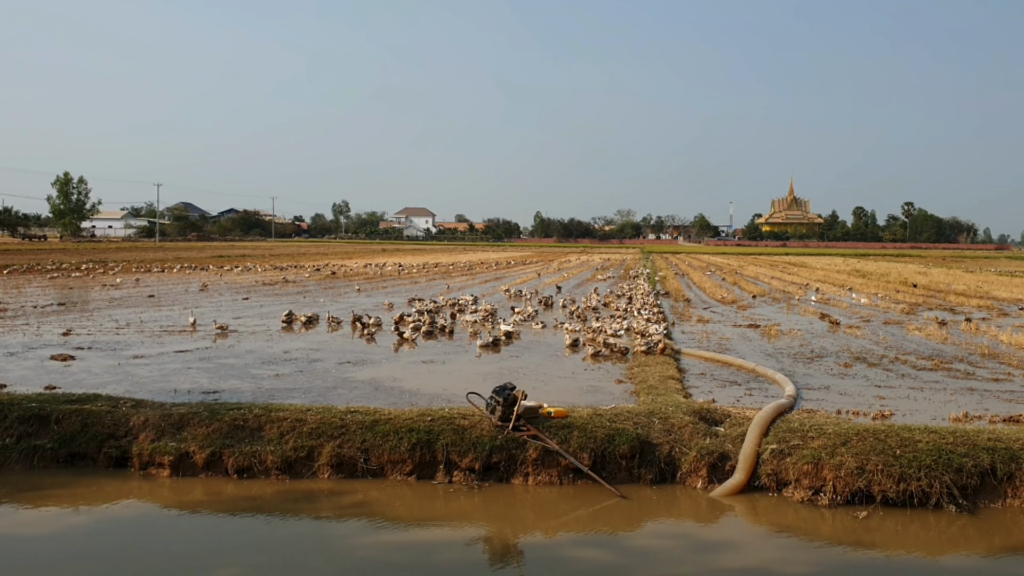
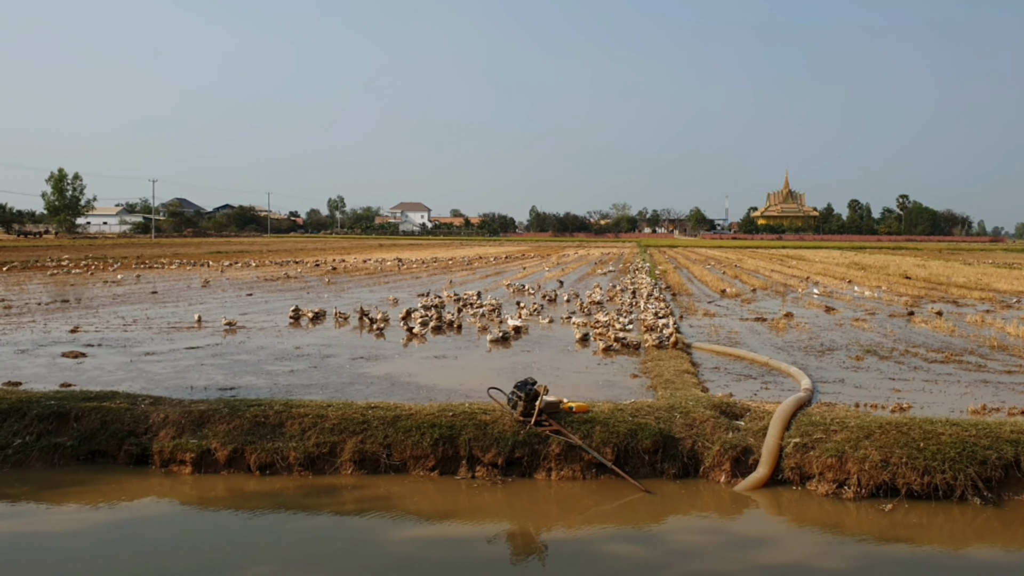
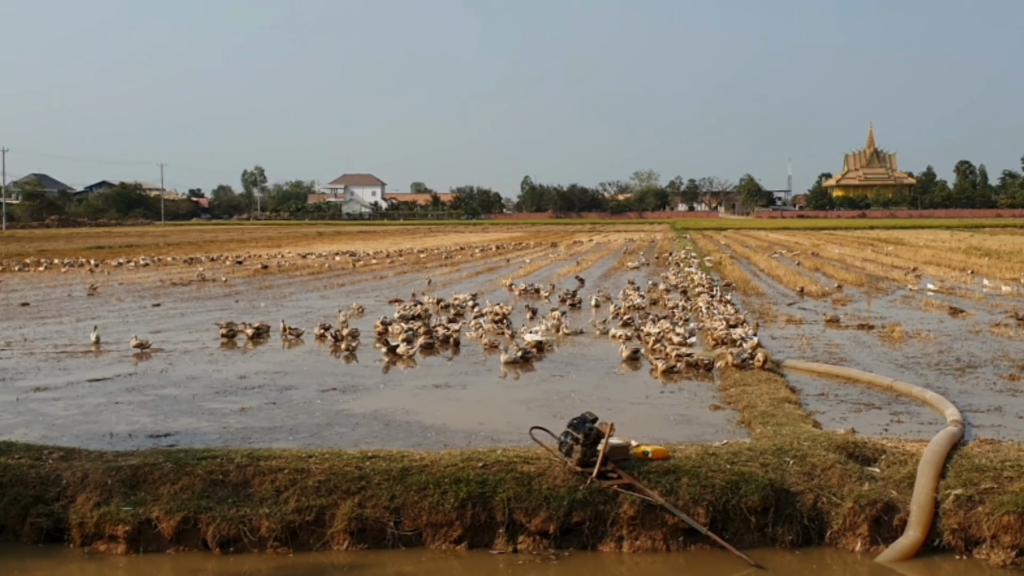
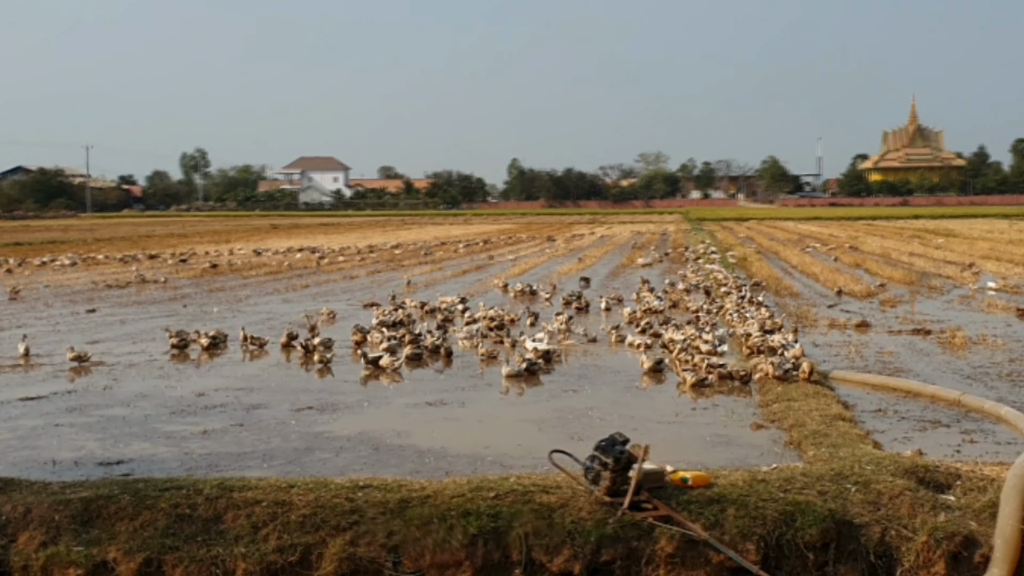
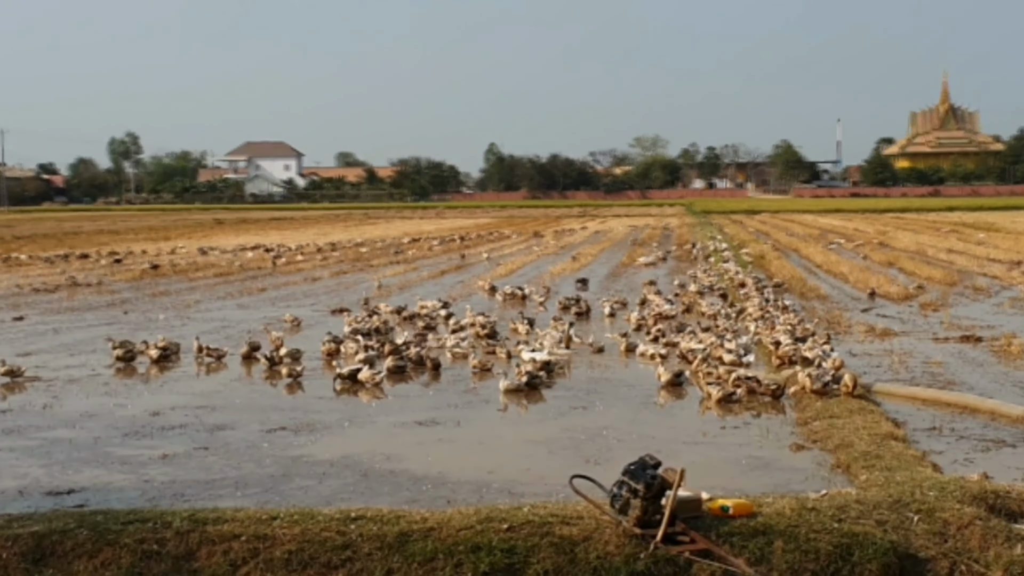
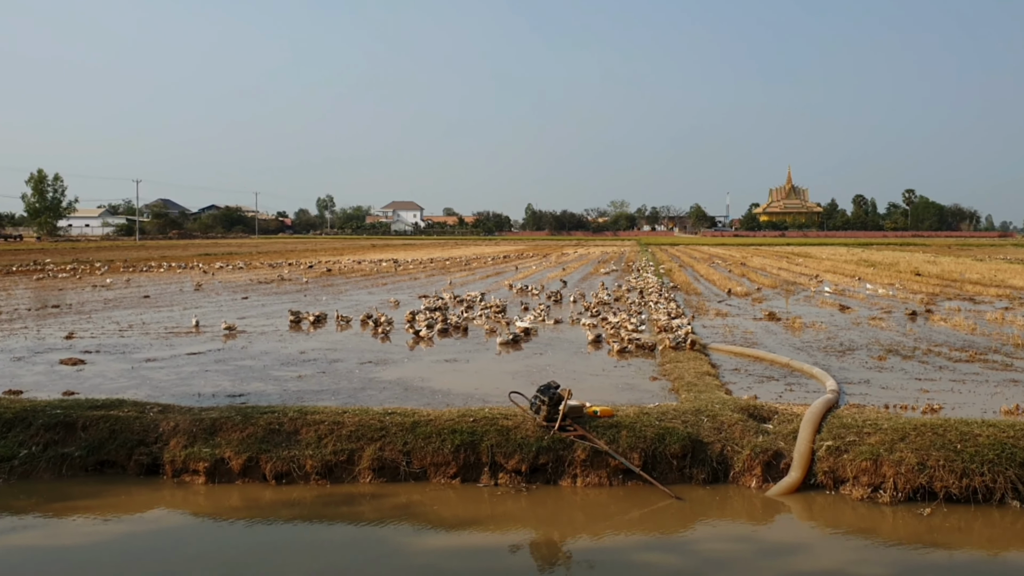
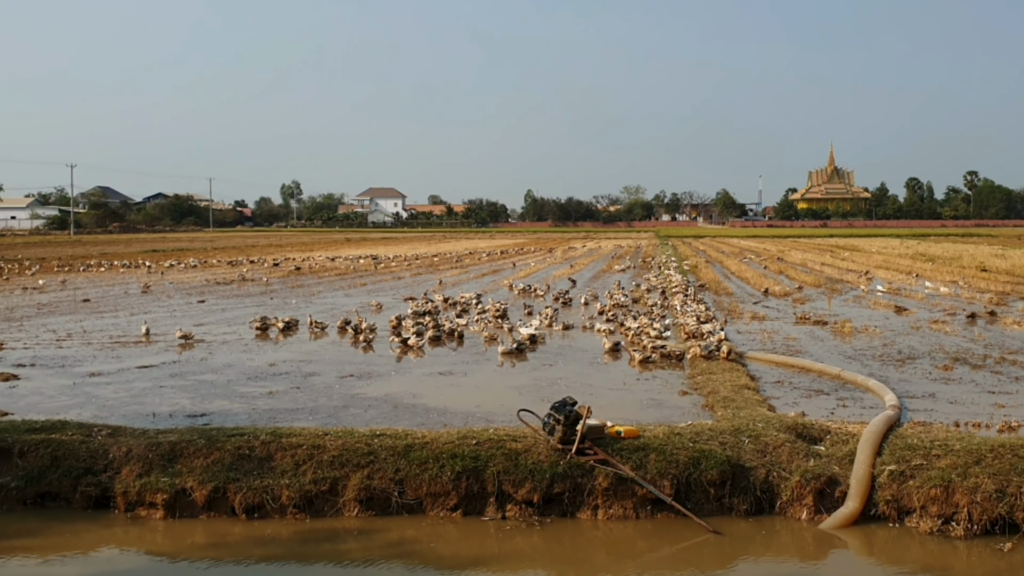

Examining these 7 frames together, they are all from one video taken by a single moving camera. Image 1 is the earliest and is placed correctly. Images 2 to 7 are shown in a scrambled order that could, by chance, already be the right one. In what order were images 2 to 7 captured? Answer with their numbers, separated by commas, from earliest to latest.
2, 6, 7, 3, 4, 5
